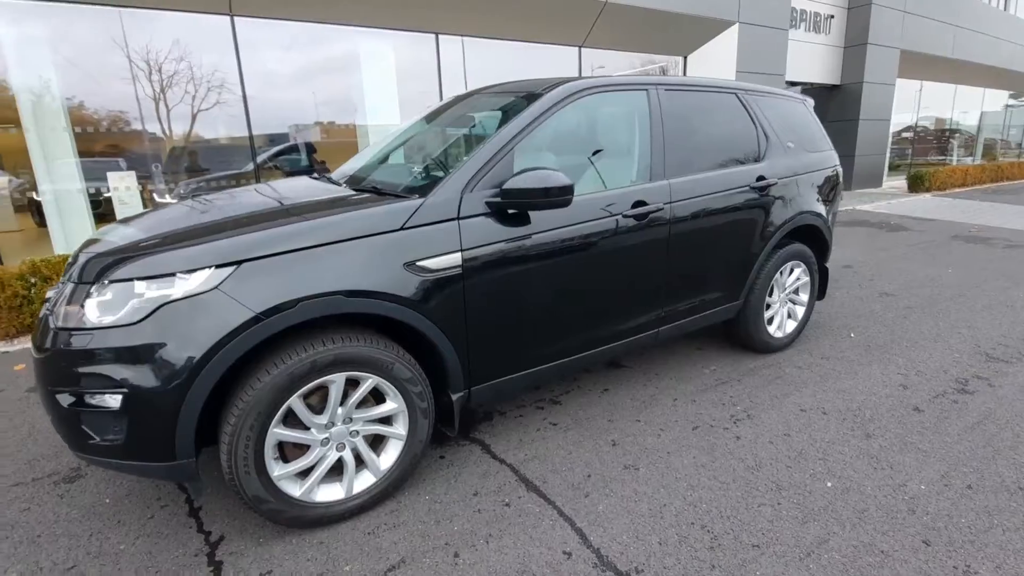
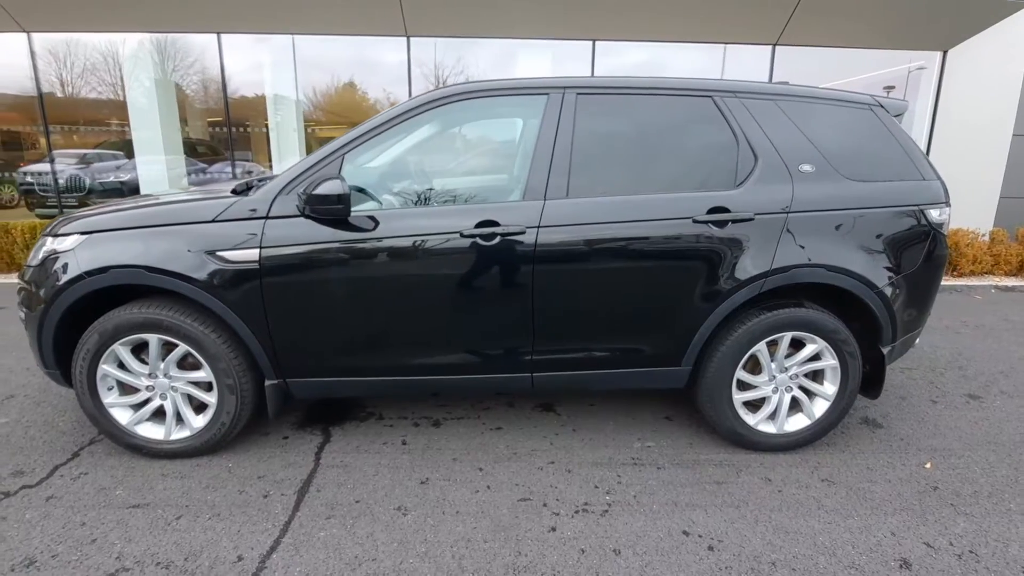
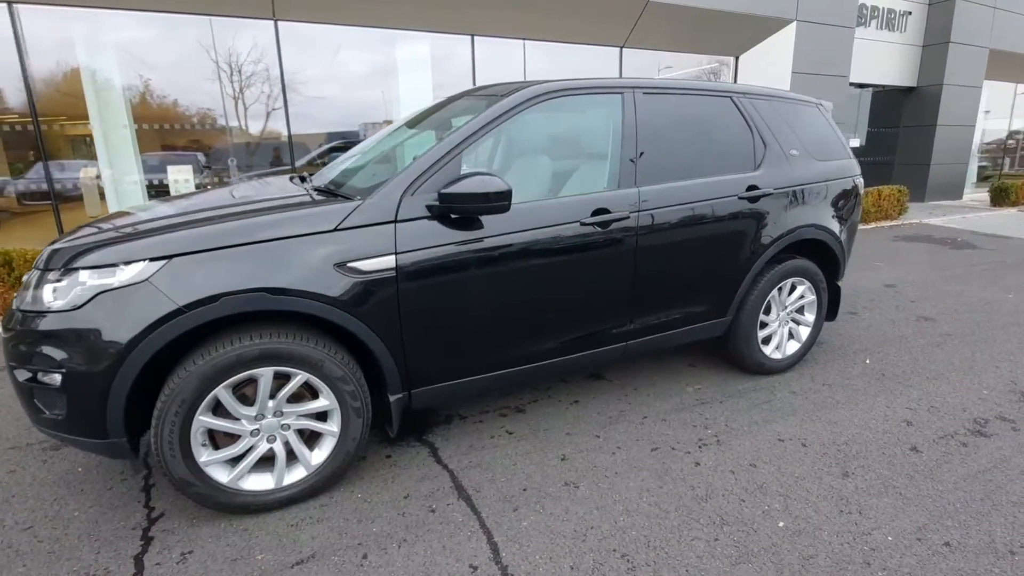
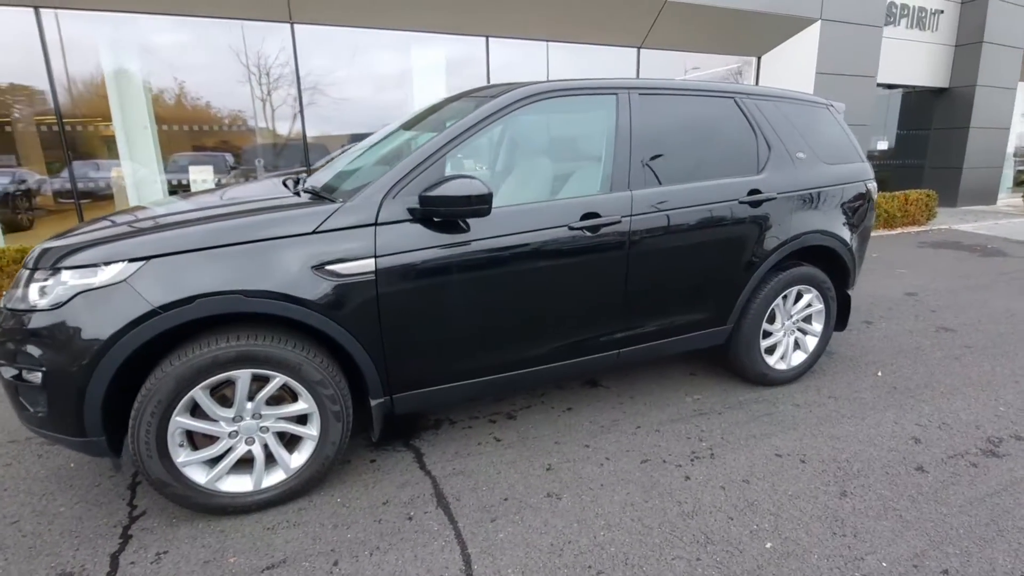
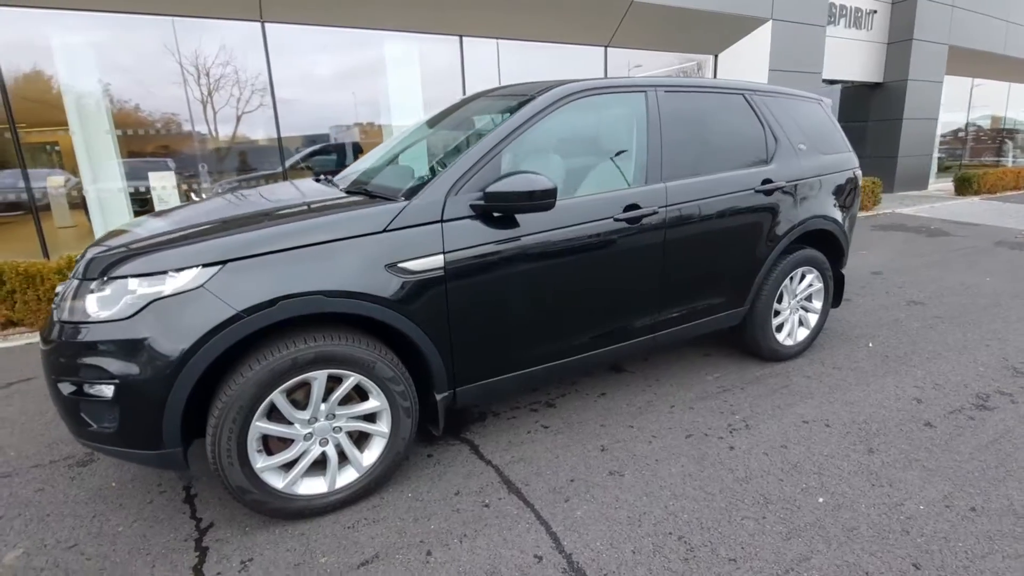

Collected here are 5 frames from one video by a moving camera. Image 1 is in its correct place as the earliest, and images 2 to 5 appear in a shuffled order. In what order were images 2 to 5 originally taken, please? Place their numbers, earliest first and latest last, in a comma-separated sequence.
5, 3, 4, 2
